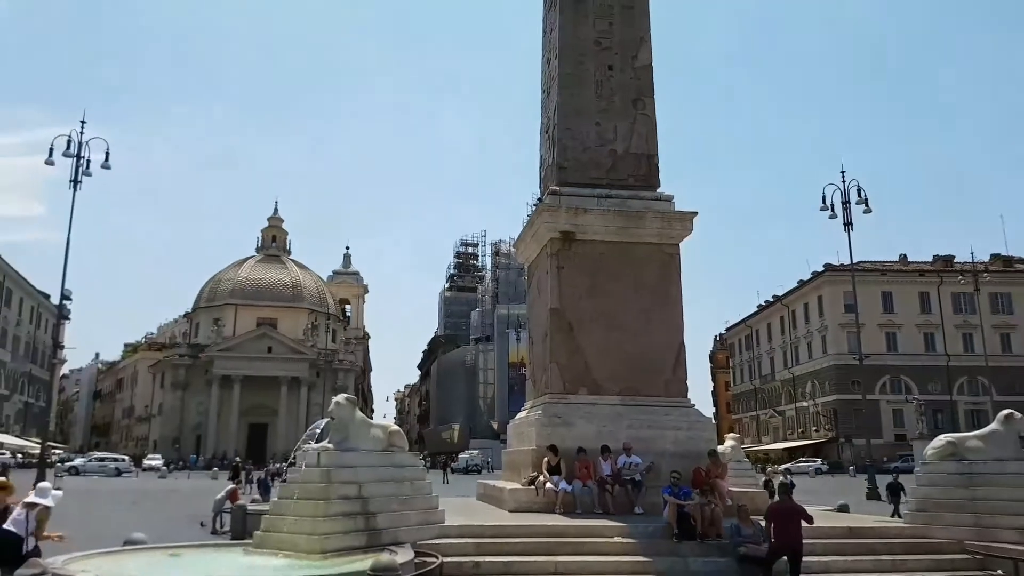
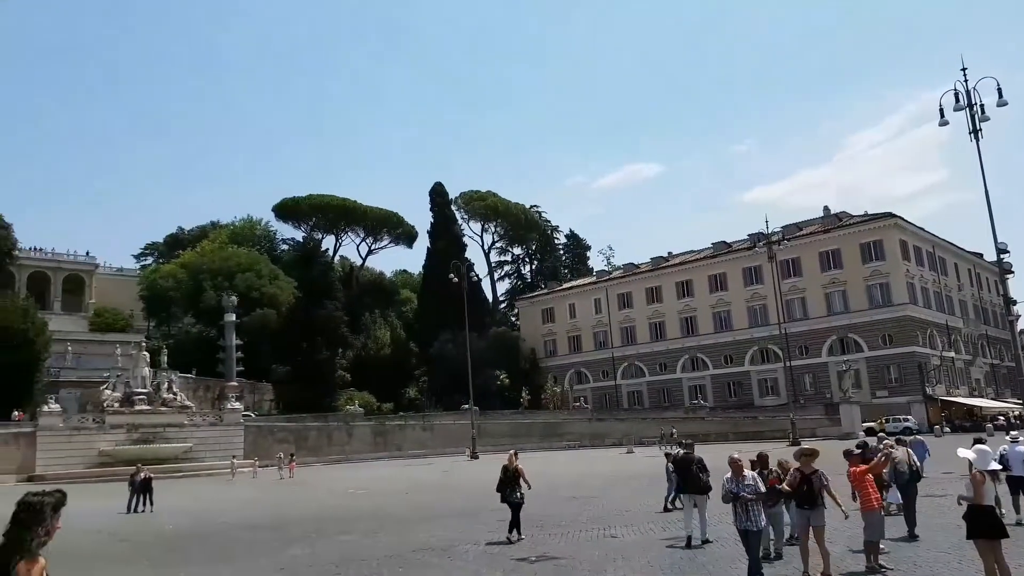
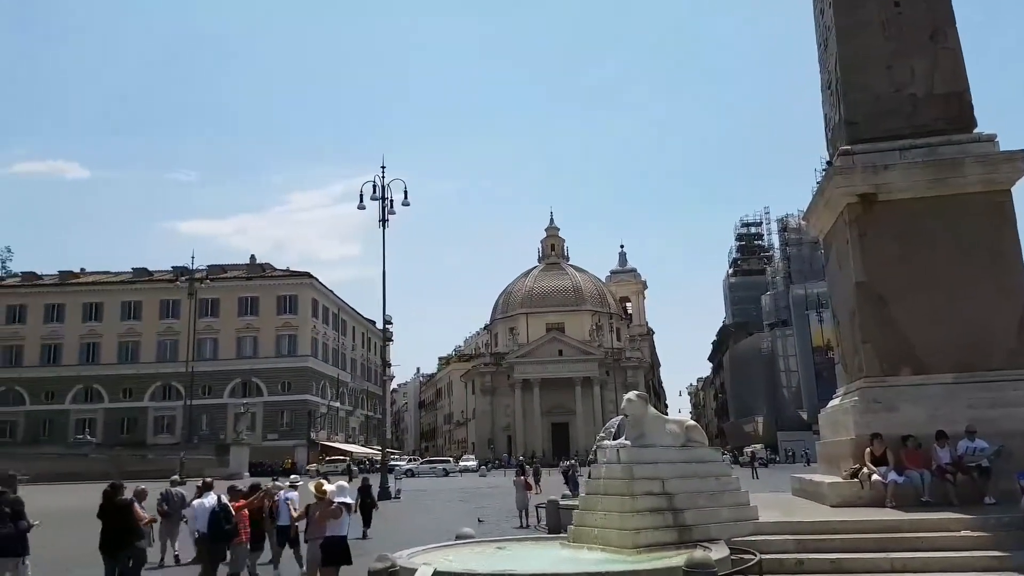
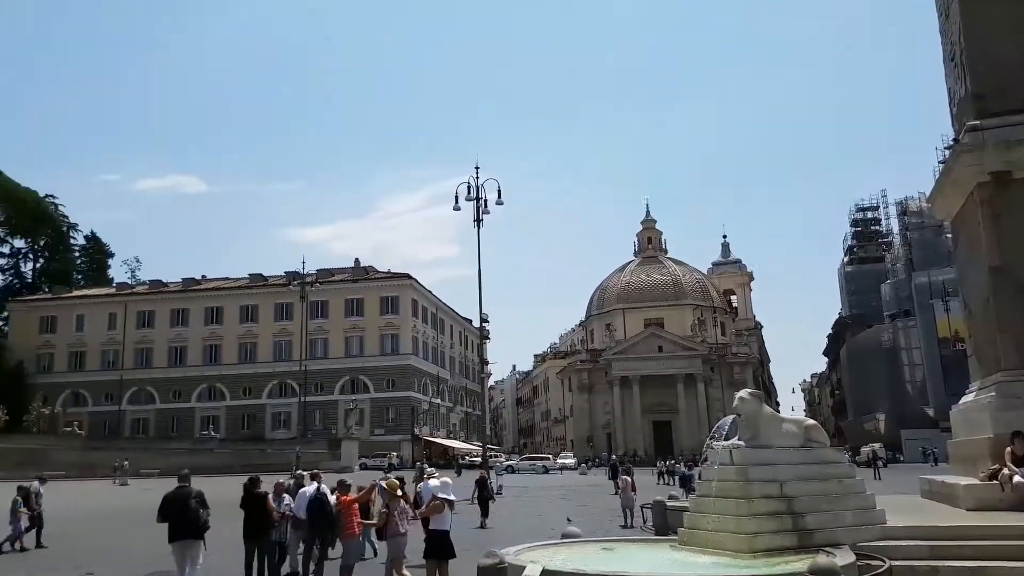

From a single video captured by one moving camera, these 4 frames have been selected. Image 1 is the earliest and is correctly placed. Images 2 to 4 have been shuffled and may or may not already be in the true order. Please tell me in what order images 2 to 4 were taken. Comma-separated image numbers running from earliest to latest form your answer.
3, 4, 2
